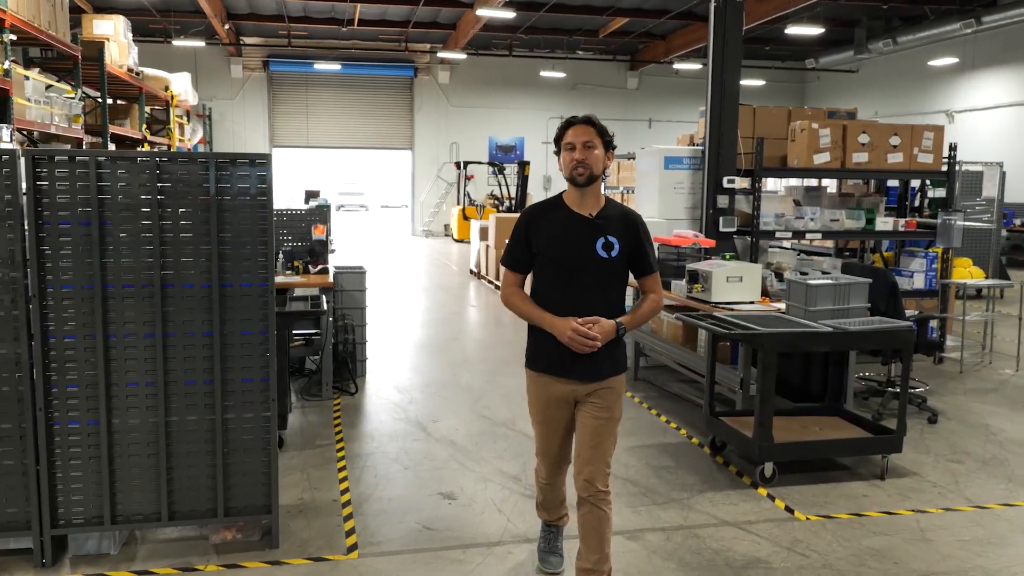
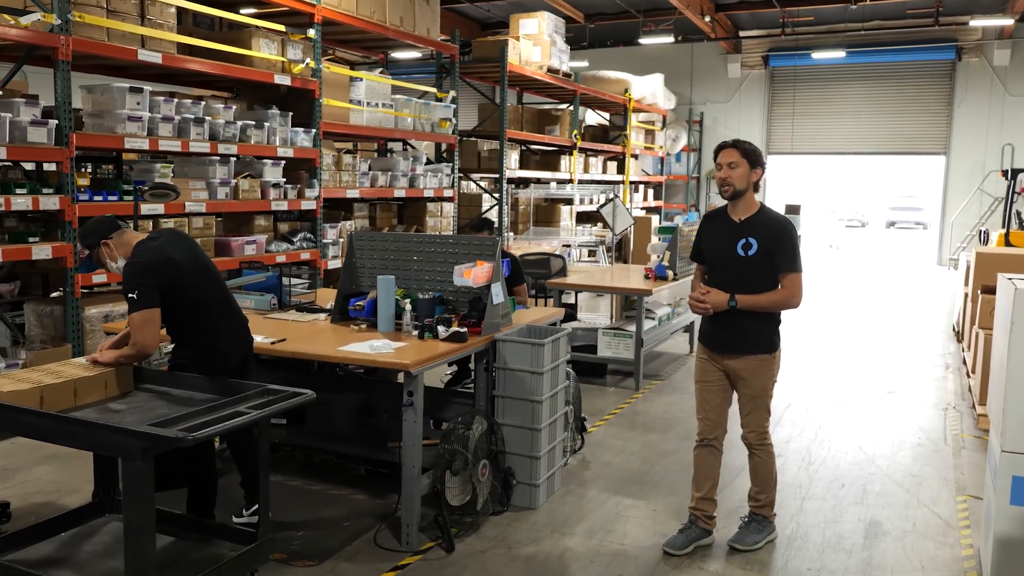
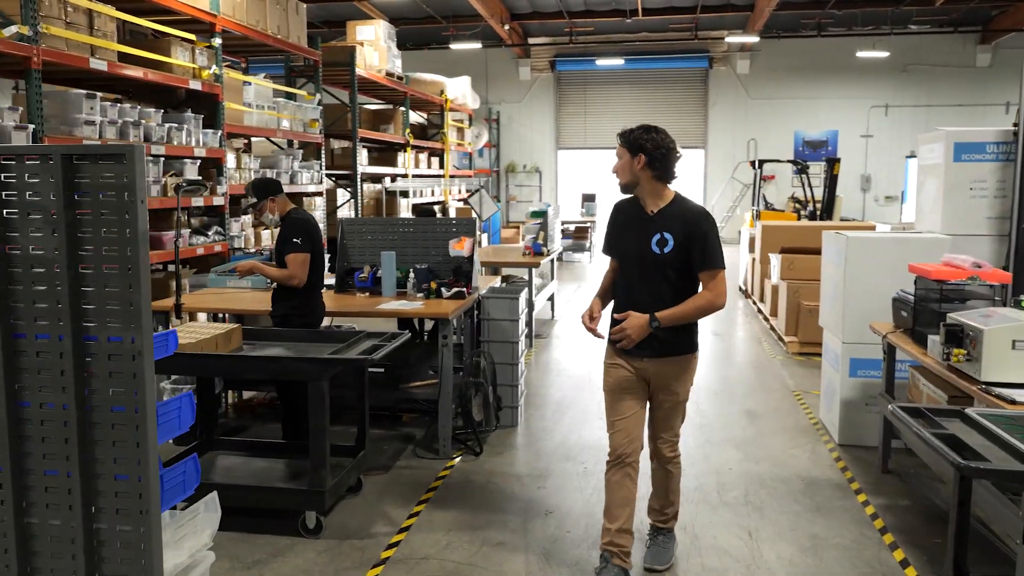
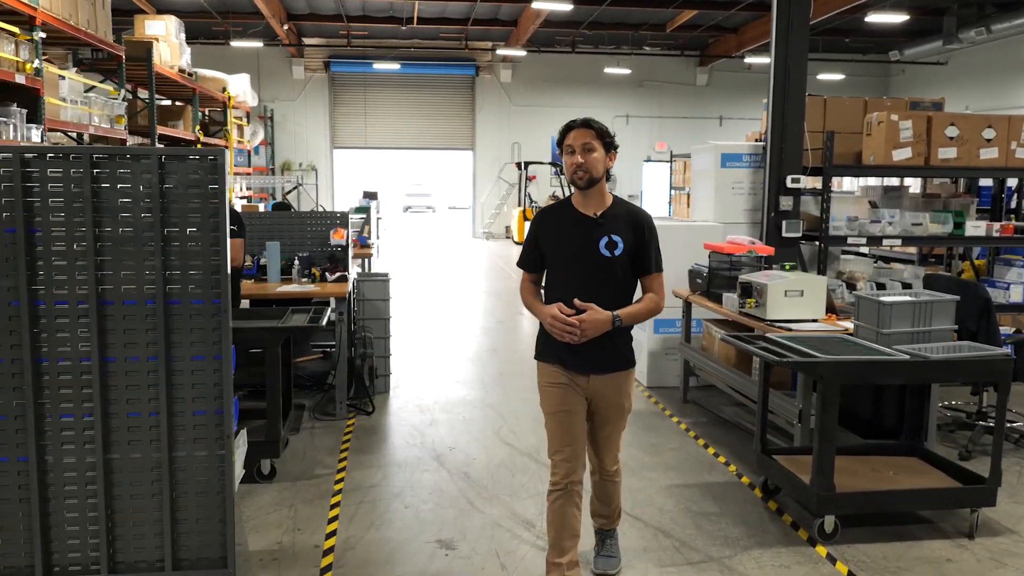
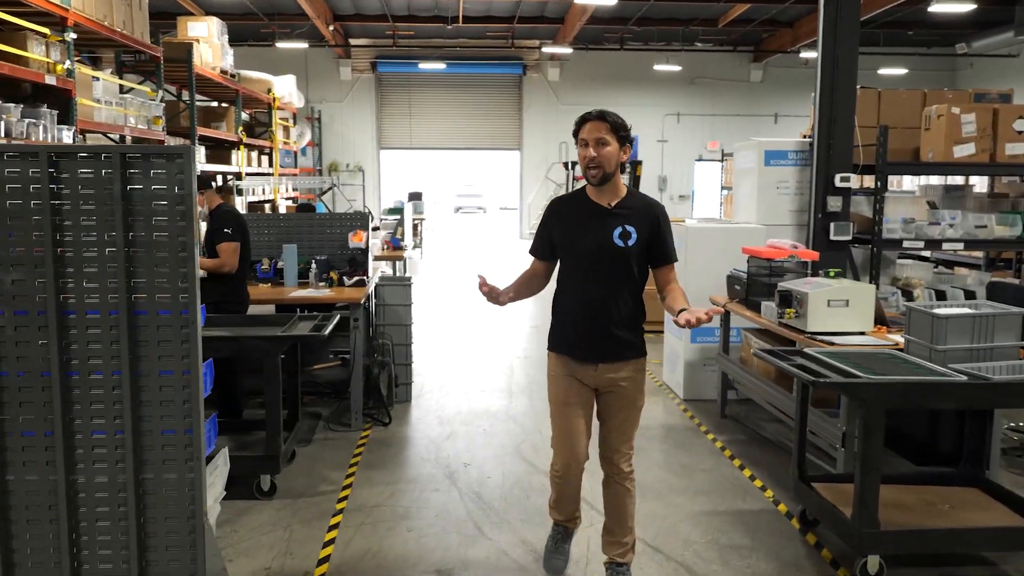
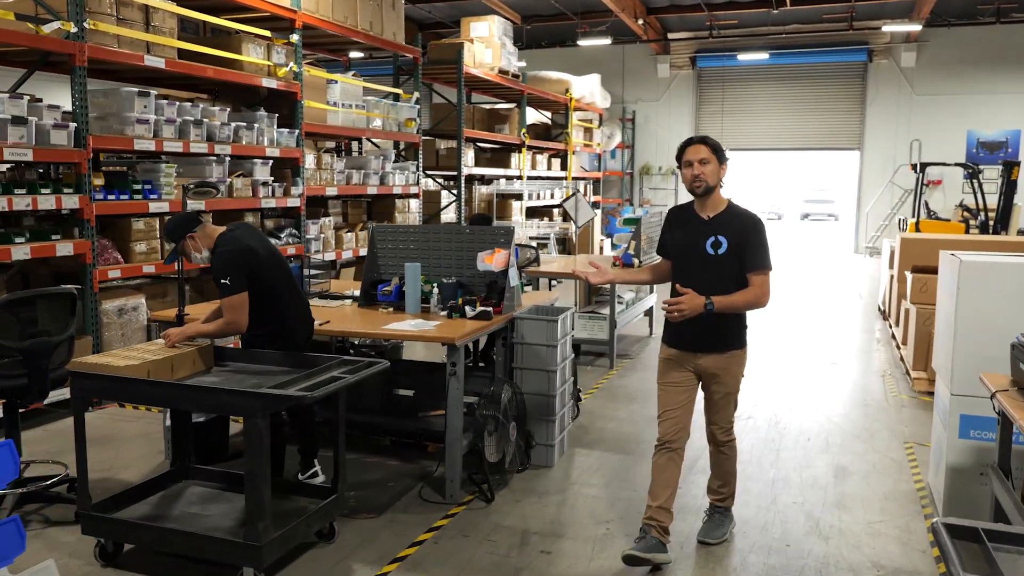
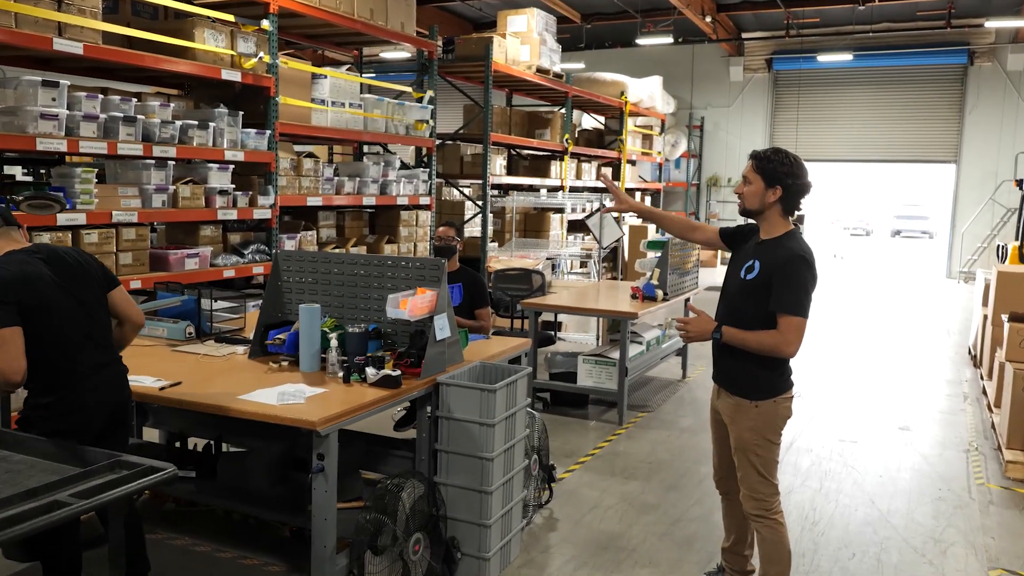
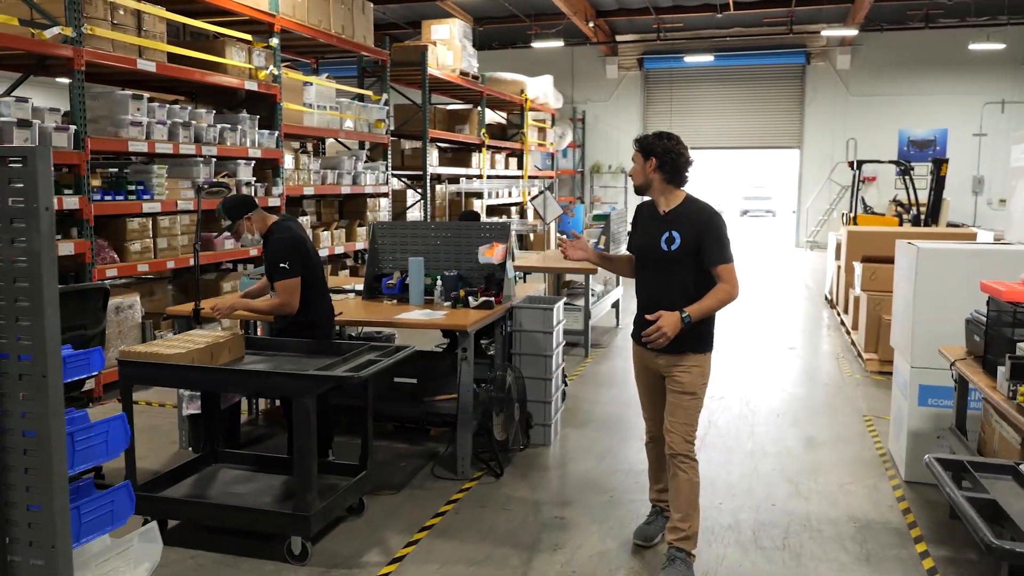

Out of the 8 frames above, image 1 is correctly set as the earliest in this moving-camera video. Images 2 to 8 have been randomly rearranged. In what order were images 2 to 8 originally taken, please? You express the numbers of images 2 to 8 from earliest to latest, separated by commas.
4, 5, 3, 8, 6, 2, 7
